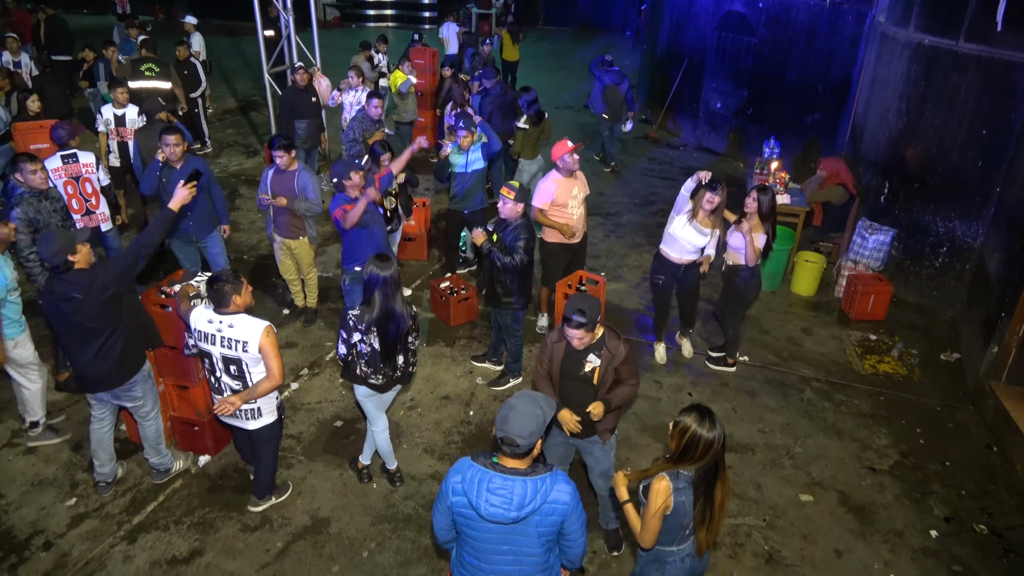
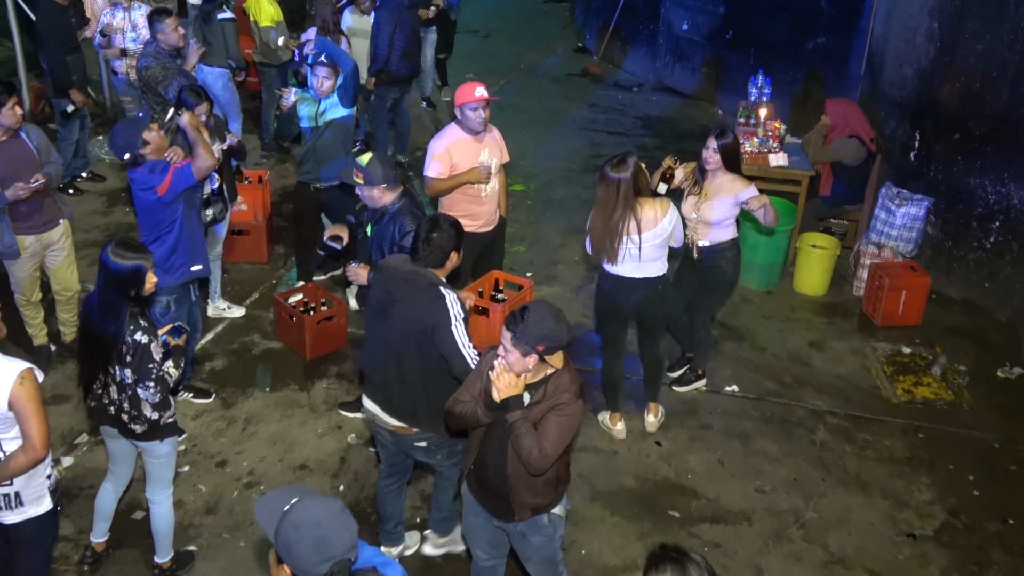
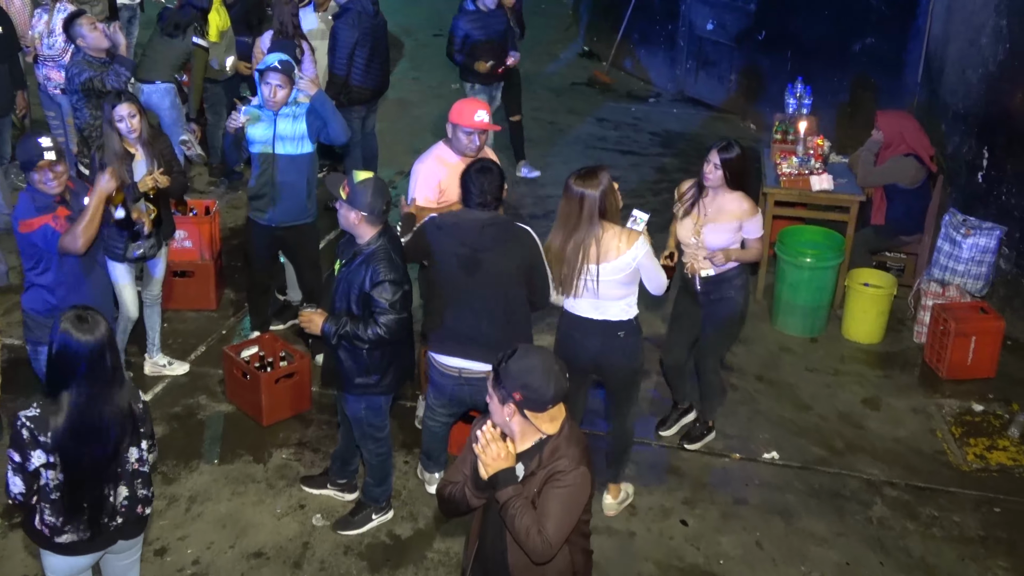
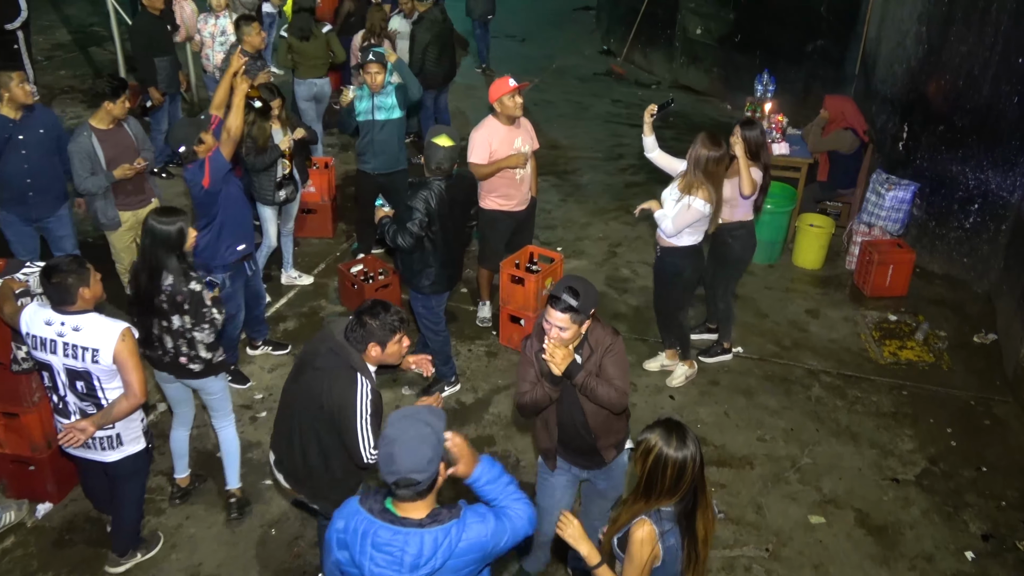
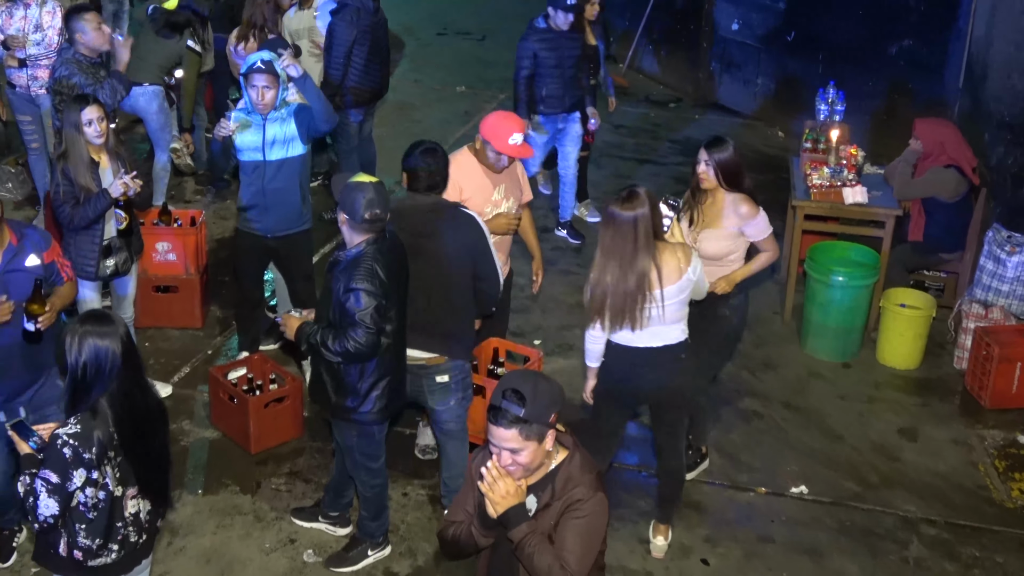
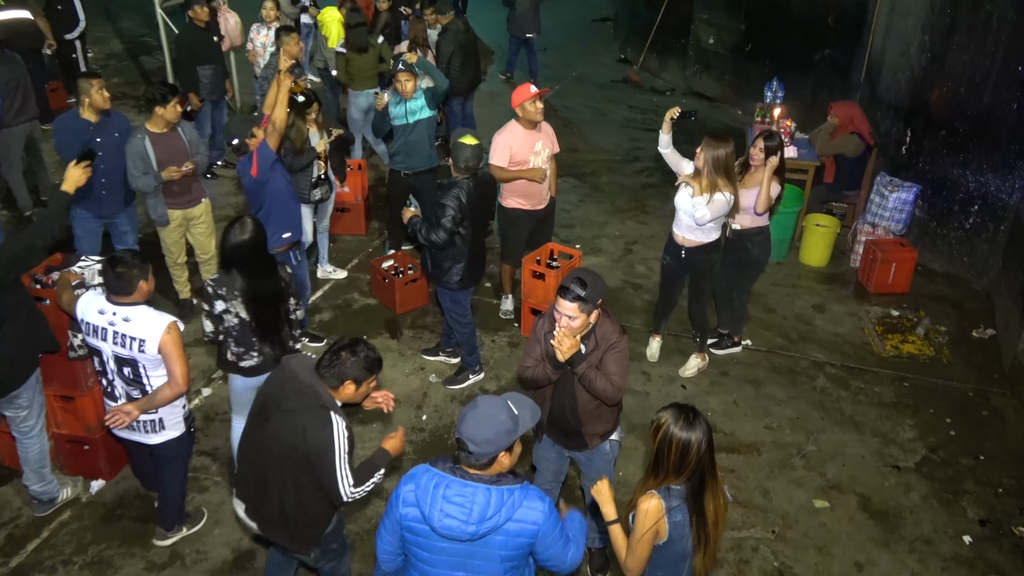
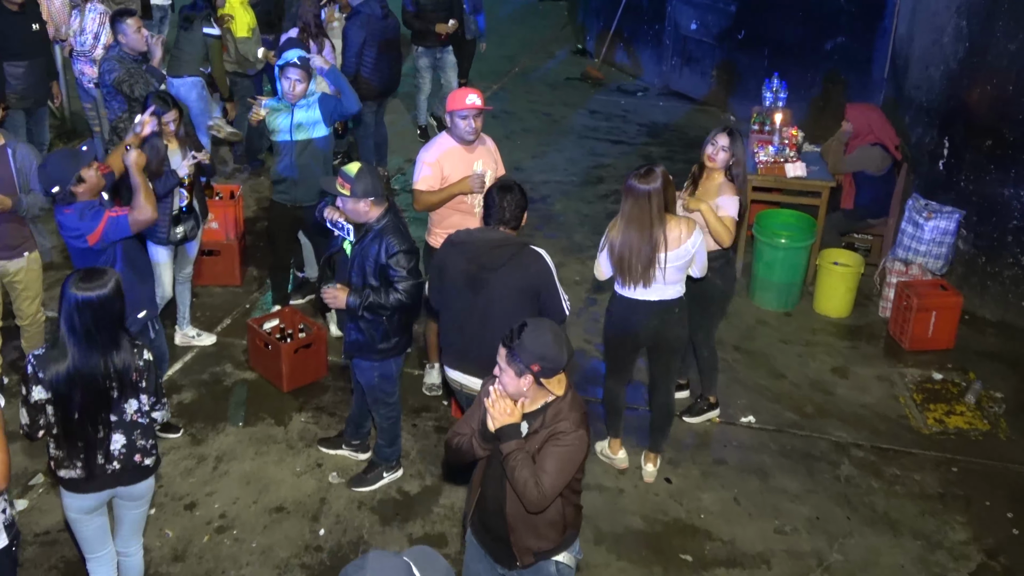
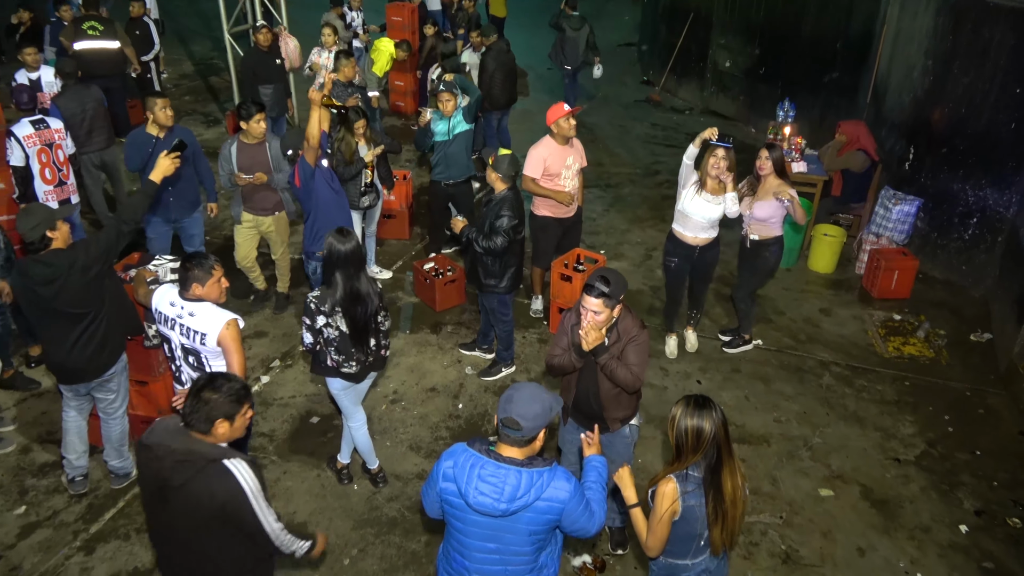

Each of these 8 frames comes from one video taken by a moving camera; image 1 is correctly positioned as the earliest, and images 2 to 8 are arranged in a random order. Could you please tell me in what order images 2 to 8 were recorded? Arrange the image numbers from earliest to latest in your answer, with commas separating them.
8, 6, 4, 2, 7, 3, 5
